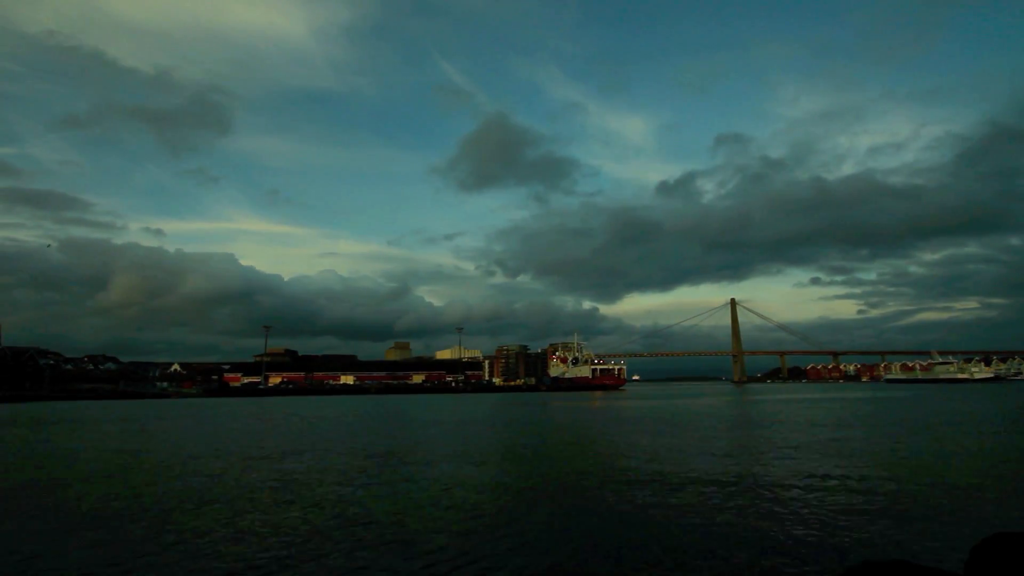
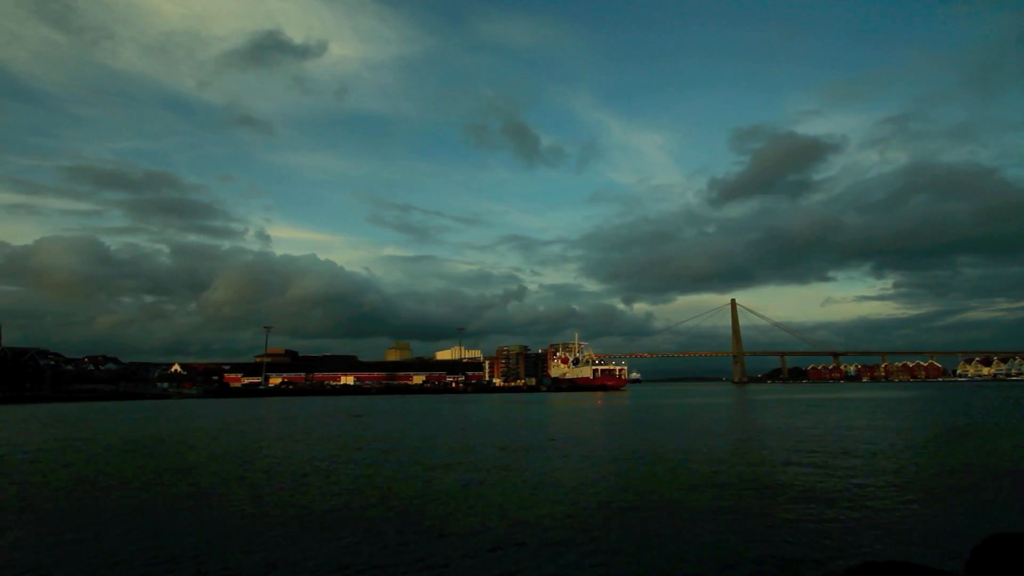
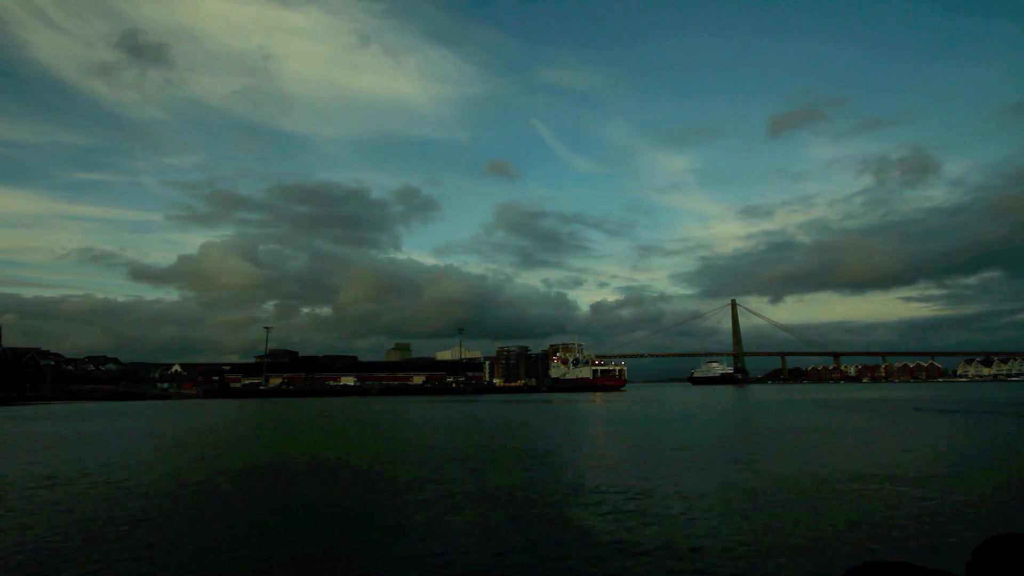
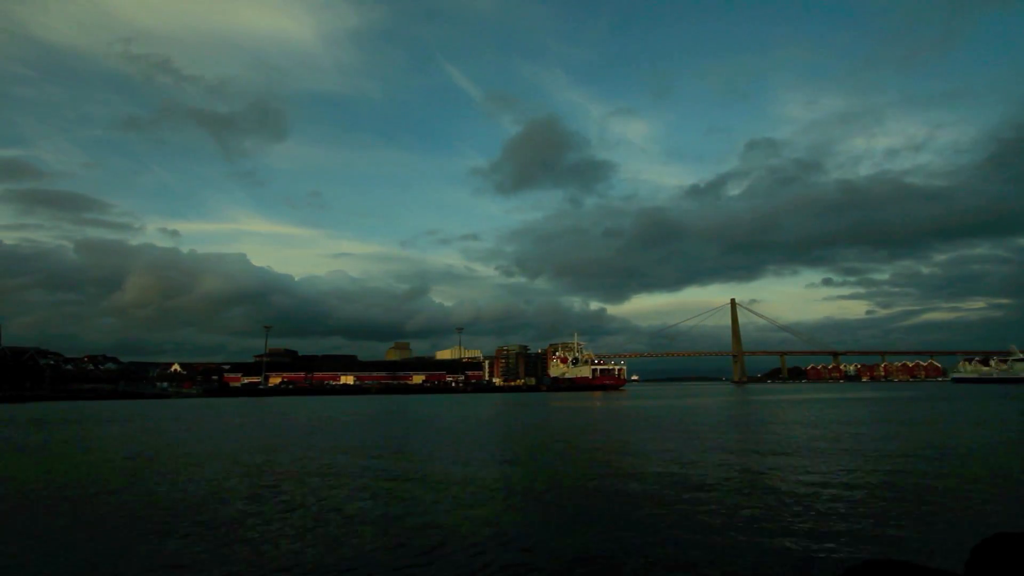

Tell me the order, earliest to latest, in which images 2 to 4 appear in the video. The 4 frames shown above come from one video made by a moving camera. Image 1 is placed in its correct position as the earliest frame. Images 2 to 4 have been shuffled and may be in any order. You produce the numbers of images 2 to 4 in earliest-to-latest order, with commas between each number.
4, 2, 3
